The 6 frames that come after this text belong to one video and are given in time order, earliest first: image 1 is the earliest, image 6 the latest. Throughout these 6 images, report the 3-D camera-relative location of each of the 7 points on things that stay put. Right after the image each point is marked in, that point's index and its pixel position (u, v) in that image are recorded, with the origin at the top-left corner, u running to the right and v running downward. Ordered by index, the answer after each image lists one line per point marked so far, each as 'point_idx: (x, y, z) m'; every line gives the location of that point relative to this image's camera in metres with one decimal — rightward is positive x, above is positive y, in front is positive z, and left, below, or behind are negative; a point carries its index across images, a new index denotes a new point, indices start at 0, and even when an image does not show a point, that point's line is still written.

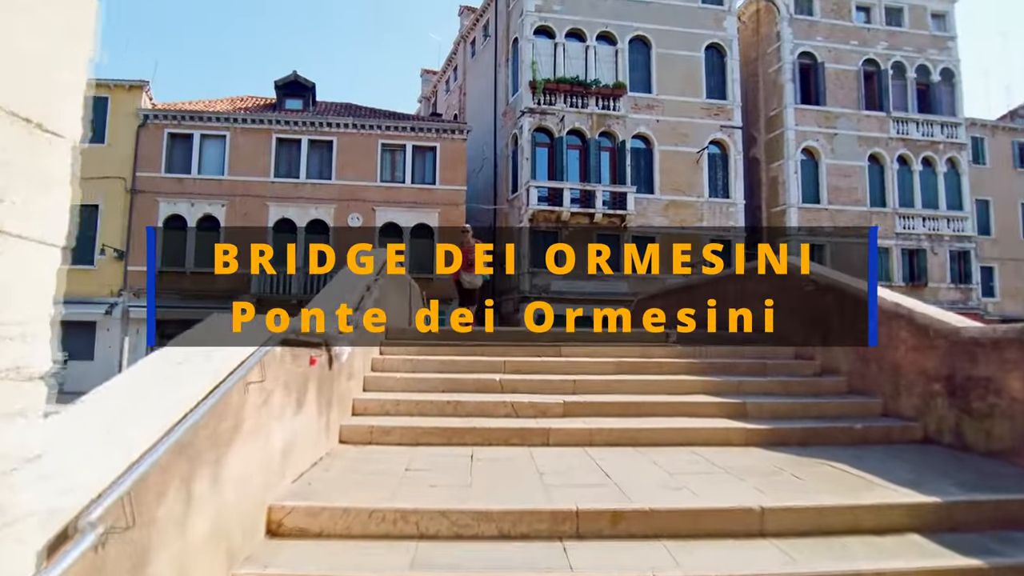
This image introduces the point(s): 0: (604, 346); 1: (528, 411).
0: (+1.0, -0.6, +7.1) m
1: (+0.1, -0.9, +5.3) m
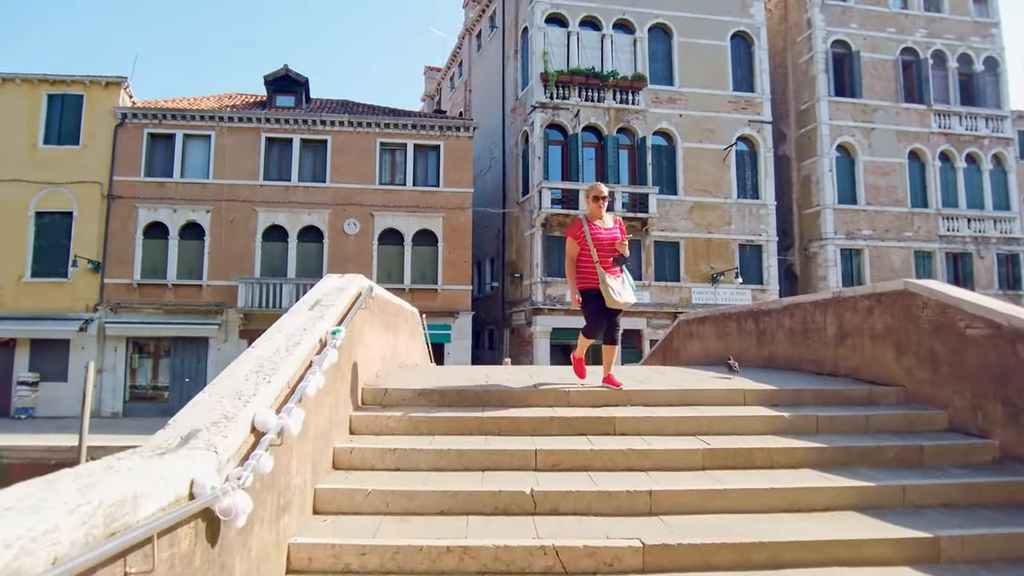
0: (+1.2, -0.9, +5.0) m
1: (+0.3, -1.2, +3.2) m
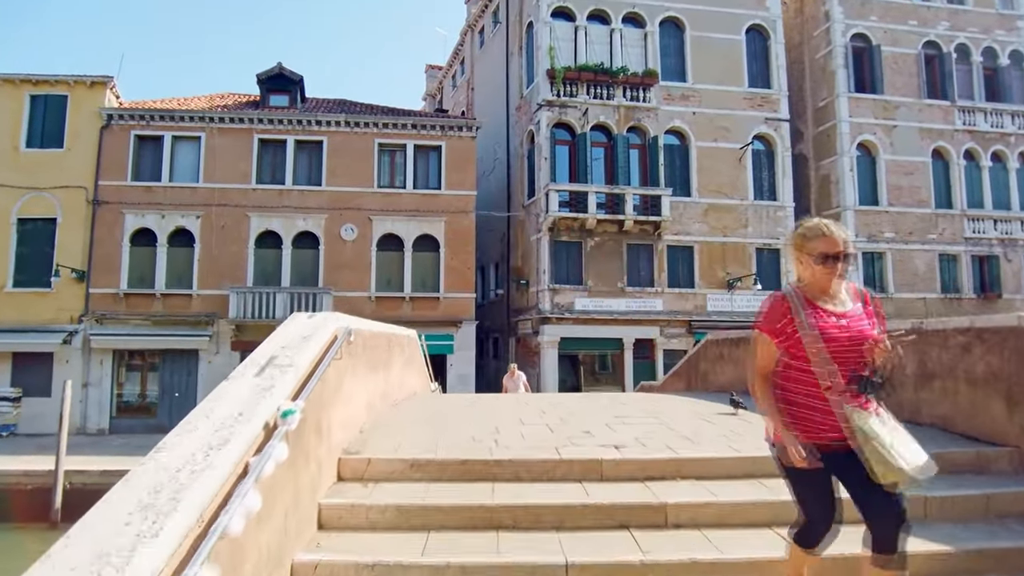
0: (+1.3, -1.1, +3.8) m
1: (+0.4, -1.5, +2.0) m
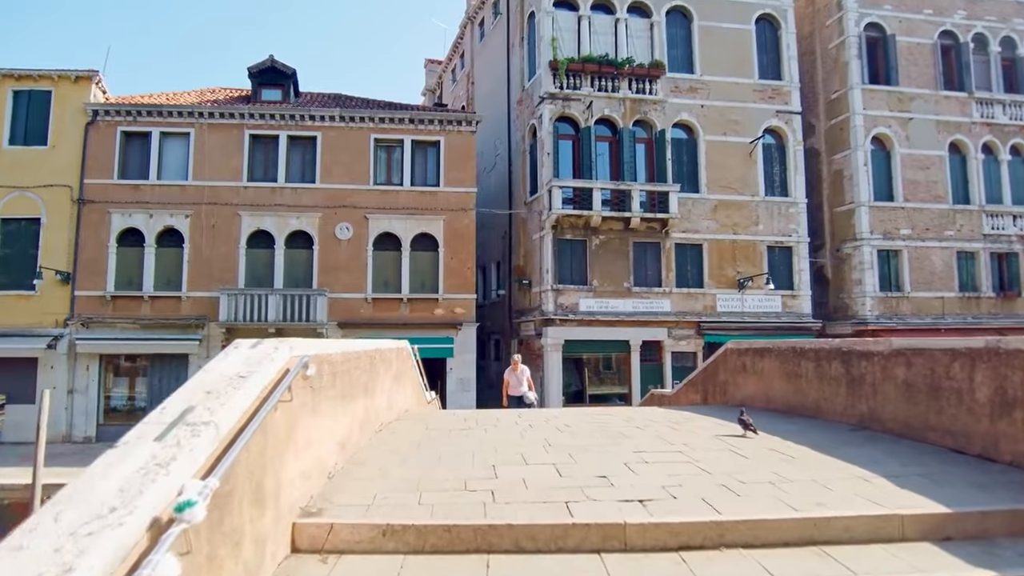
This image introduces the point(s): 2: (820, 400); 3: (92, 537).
0: (+1.3, -1.2, +3.0) m
1: (+0.4, -1.6, +1.2) m
2: (+2.9, -1.1, +6.7) m
3: (-1.0, -0.6, +1.7) m
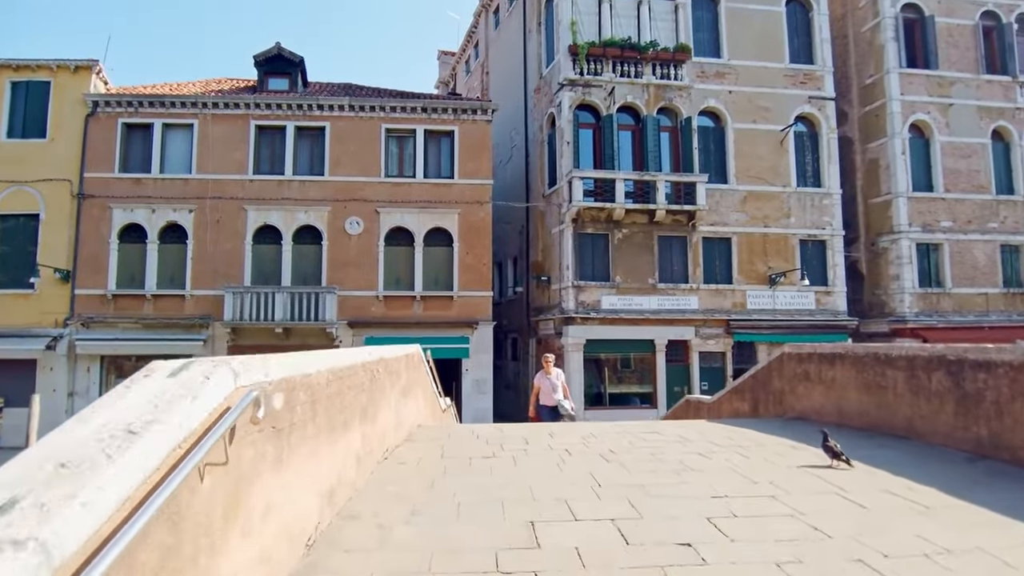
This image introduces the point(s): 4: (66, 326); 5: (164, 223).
0: (+1.4, -1.2, +1.9) m
1: (+0.6, -1.6, +0.2) m
2: (+3.2, -1.0, +5.6) m
3: (-0.8, -0.6, +0.7) m
4: (-12.2, -1.0, +19.4) m
5: (-9.7, +1.8, +19.7) m
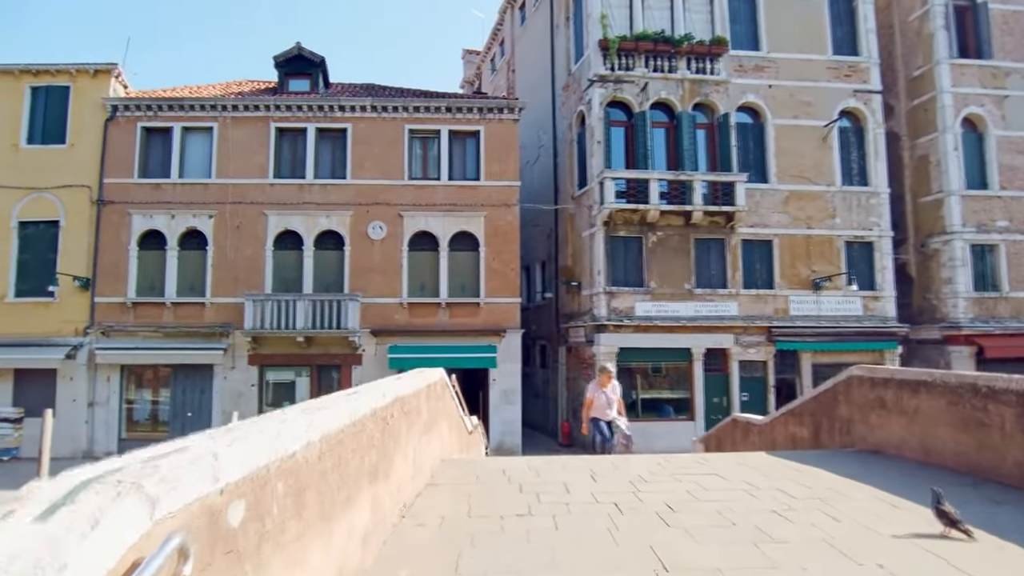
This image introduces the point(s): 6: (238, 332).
0: (+1.6, -1.3, +1.1) m
1: (+0.6, -1.7, -0.7) m
2: (+3.4, -1.2, +4.7) m
3: (-0.8, -0.7, -0.1) m
4: (-11.4, -1.3, +19.0) m
5: (-8.9, +1.6, +19.3) m
6: (-7.3, -1.2, +19.0) m
